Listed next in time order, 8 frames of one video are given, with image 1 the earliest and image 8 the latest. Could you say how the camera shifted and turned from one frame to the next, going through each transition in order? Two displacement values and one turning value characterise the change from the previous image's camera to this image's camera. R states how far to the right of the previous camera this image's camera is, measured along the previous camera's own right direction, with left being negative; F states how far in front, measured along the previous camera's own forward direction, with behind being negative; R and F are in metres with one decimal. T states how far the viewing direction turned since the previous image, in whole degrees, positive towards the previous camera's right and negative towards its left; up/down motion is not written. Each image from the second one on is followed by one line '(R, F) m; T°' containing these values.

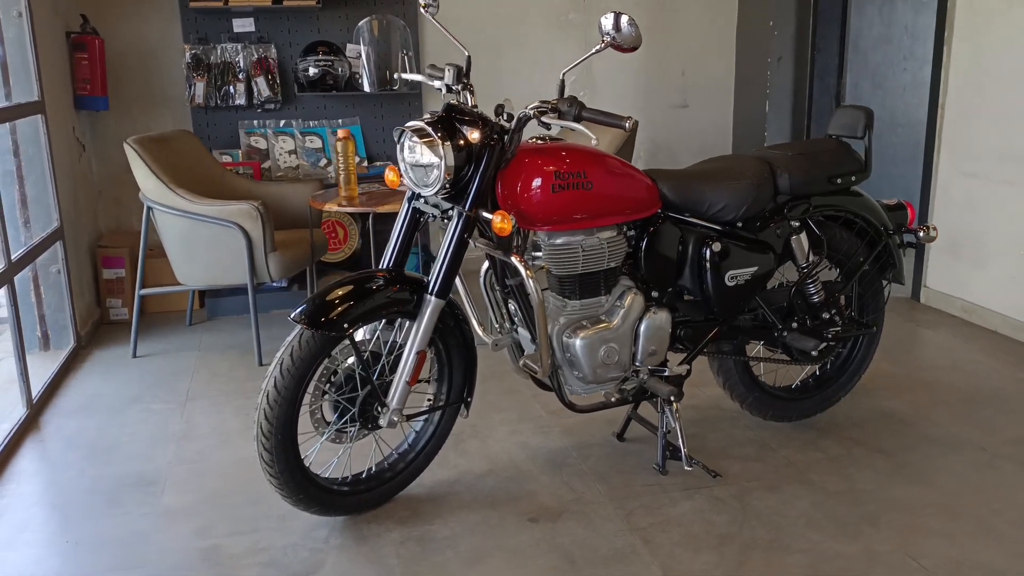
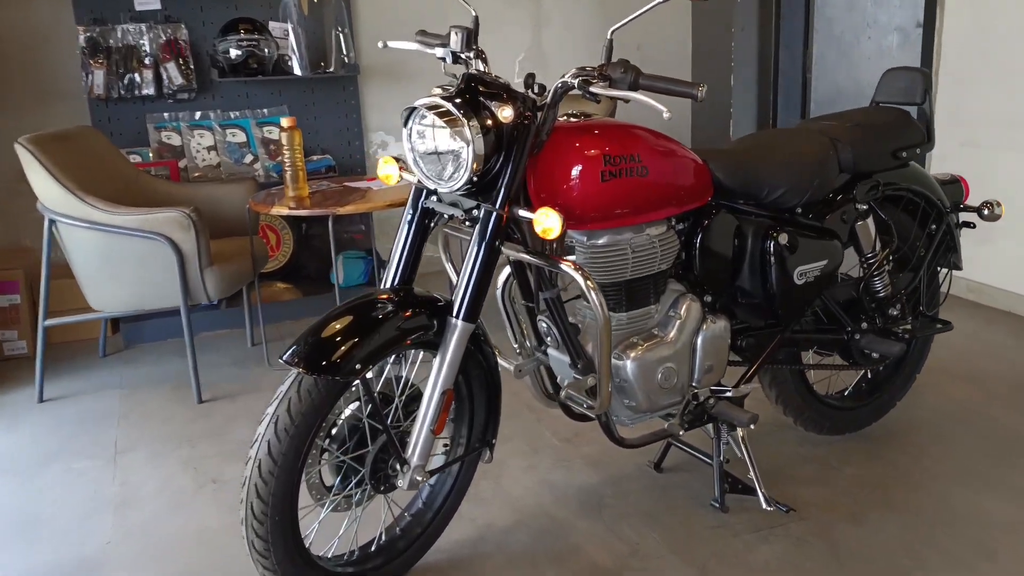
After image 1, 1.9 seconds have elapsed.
(-0.3, +0.4) m; +6°
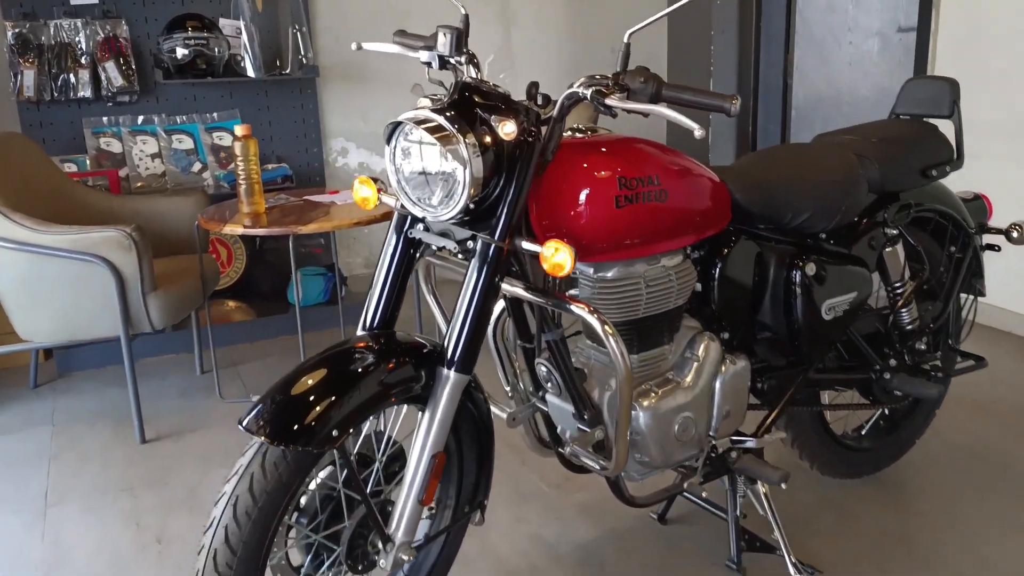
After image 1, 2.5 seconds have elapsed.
(-0.1, +0.2) m; +3°
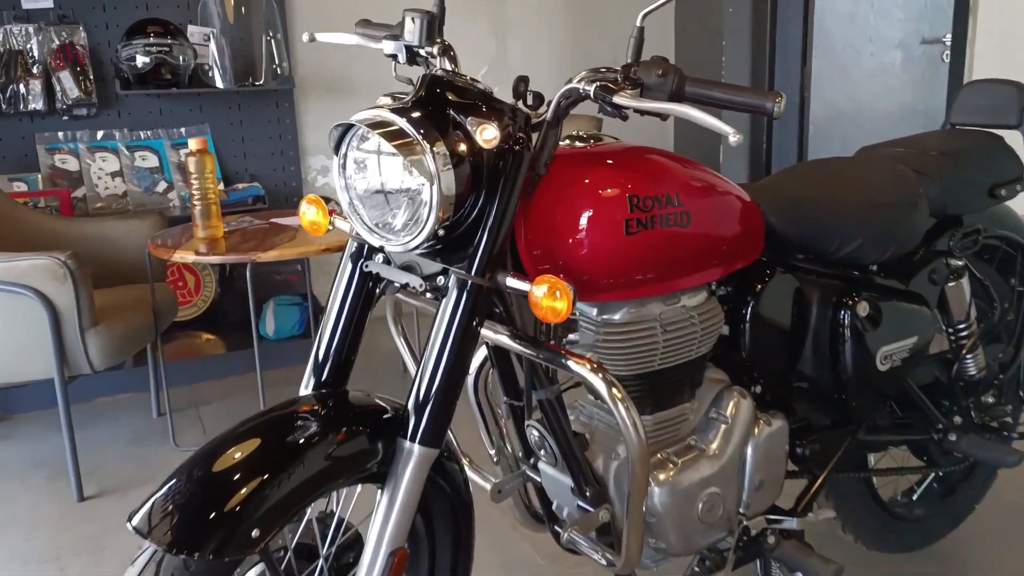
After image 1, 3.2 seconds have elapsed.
(0.0, +0.3) m; 0°
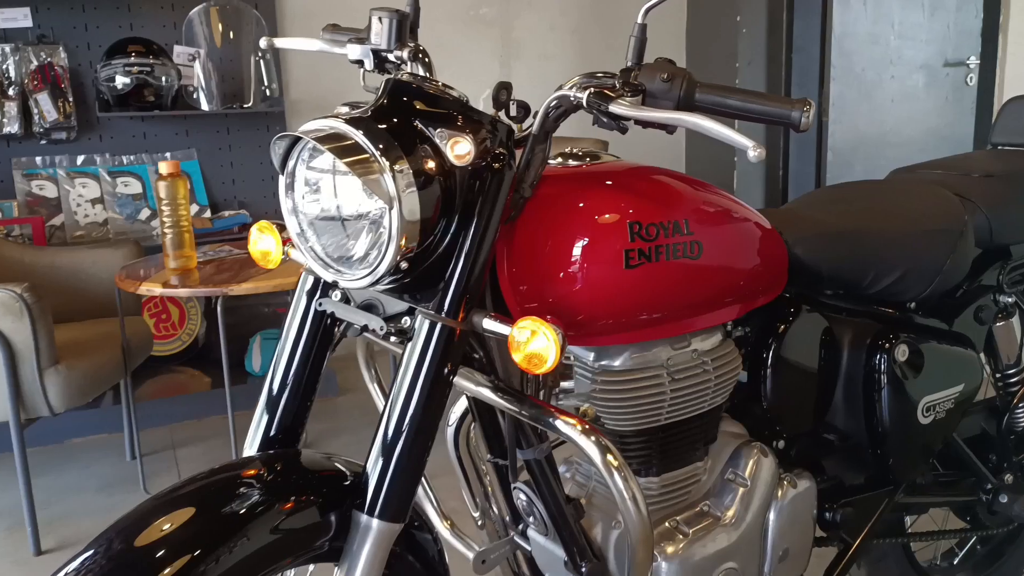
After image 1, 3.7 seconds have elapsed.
(0.0, +0.2) m; -1°
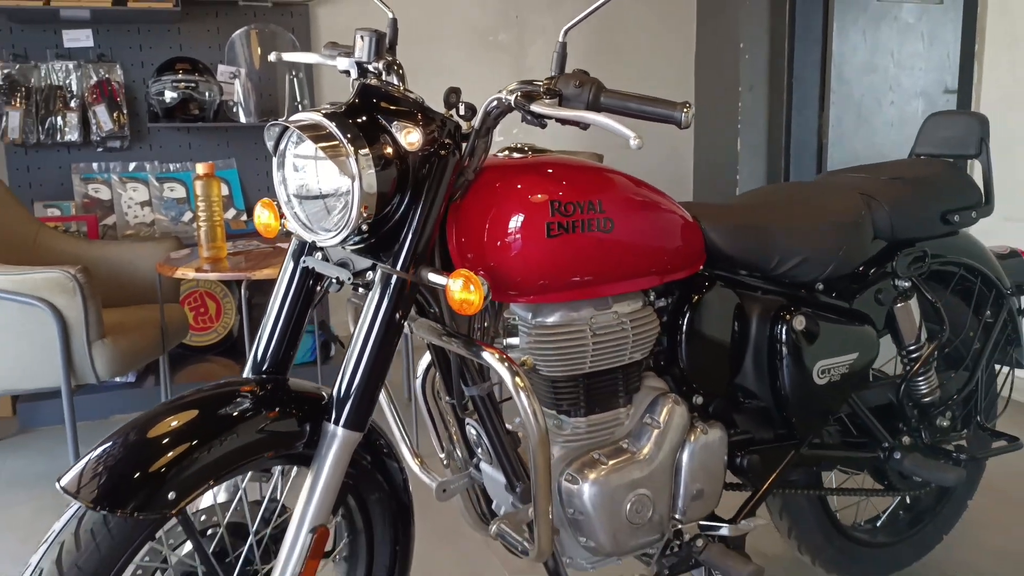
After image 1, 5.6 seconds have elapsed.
(+0.1, -0.2) m; -3°
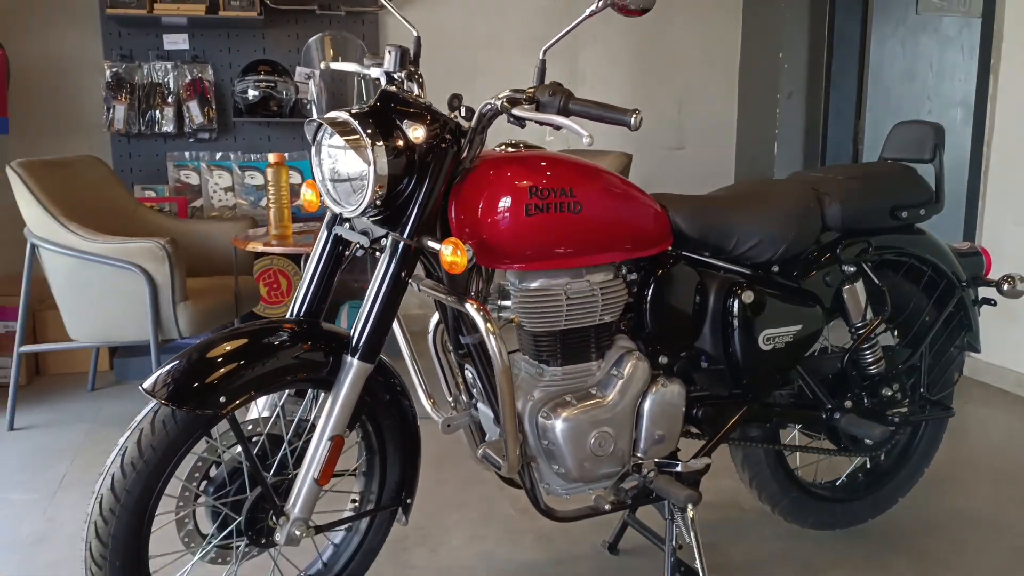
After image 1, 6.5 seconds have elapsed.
(+0.1, -0.3) m; -5°
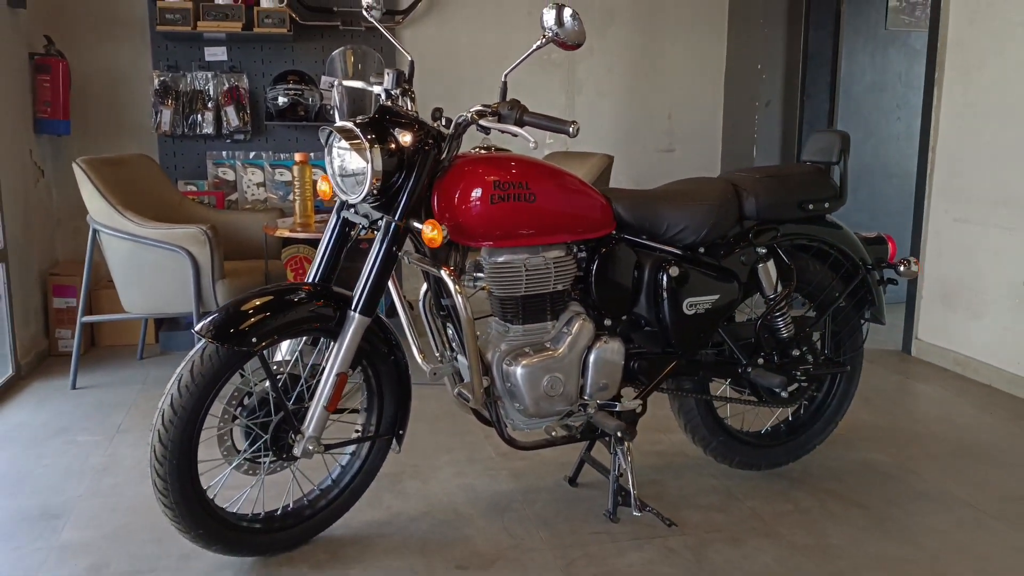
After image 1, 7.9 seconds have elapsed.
(+0.1, -0.4) m; -2°
